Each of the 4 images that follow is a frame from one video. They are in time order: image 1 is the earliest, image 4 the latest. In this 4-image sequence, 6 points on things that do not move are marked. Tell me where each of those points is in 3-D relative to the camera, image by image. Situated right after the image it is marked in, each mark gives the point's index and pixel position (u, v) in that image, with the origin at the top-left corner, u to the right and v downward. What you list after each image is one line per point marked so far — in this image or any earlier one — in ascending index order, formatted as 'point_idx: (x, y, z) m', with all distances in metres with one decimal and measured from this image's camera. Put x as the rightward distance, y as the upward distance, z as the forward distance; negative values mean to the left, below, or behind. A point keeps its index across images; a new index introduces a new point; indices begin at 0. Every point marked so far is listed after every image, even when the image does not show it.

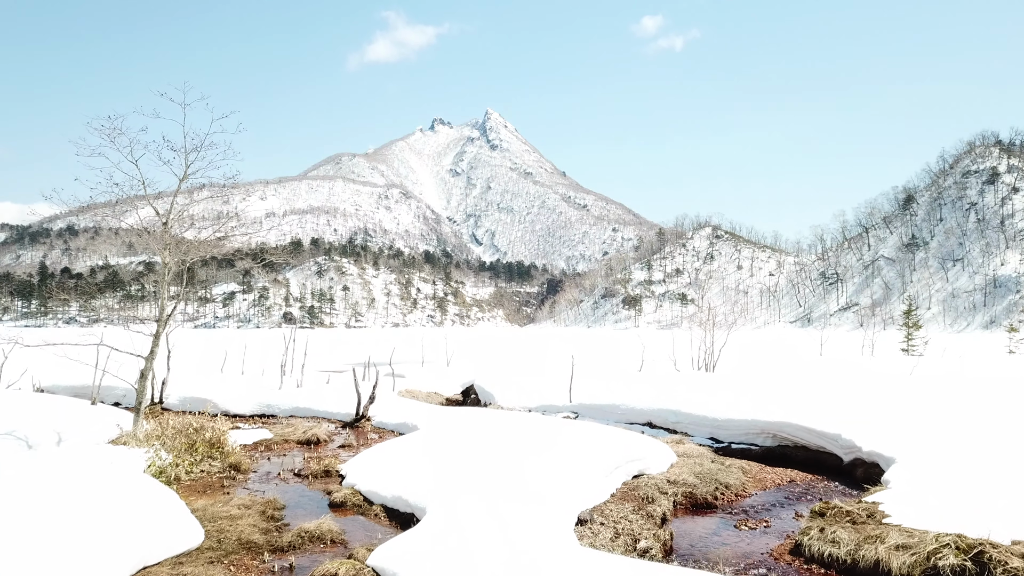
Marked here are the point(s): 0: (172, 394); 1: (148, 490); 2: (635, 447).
0: (-13.3, -4.2, +19.3) m
1: (-5.7, -3.2, +7.7) m
2: (+3.2, -4.0, +12.6) m
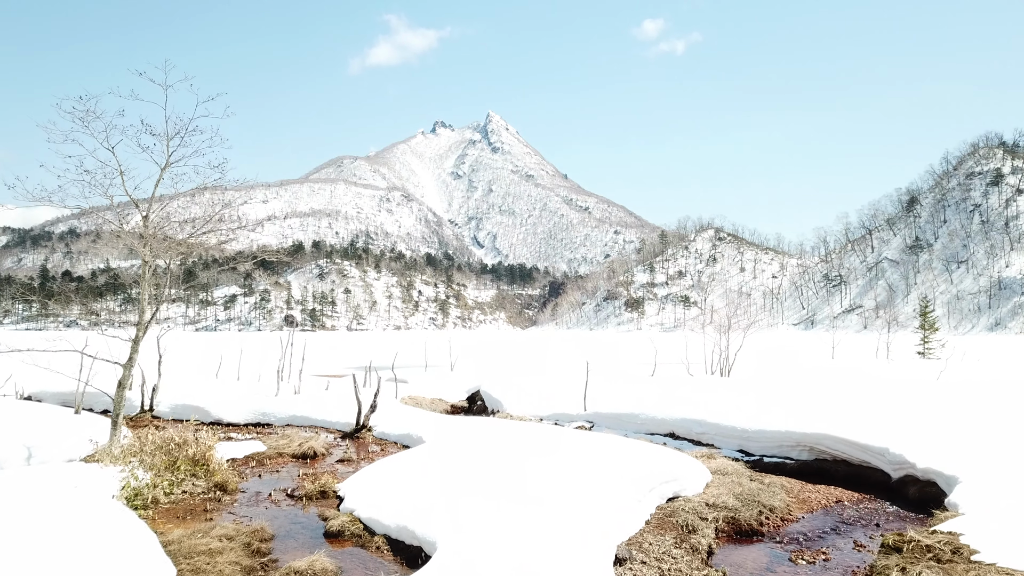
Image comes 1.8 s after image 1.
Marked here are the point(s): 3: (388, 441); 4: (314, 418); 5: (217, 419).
0: (-13.1, -4.3, +18.6) m
1: (-5.4, -3.2, +6.9) m
2: (+3.5, -4.0, +11.8) m
3: (-4.0, -4.9, +16.0) m
4: (-7.2, -4.7, +17.9) m
5: (-10.6, -4.7, +17.7) m
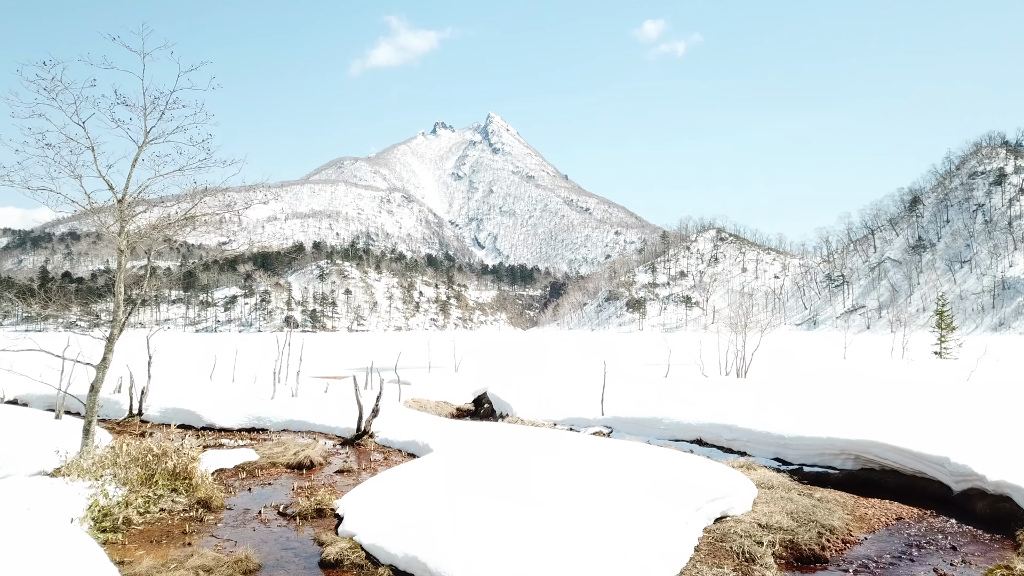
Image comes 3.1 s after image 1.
0: (-12.8, -4.2, +17.7) m
1: (-5.2, -3.0, +6.0) m
2: (+3.7, -3.8, +10.9) m
3: (-3.7, -4.8, +15.1) m
4: (-6.9, -4.6, +17.1) m
5: (-10.3, -4.6, +16.9) m
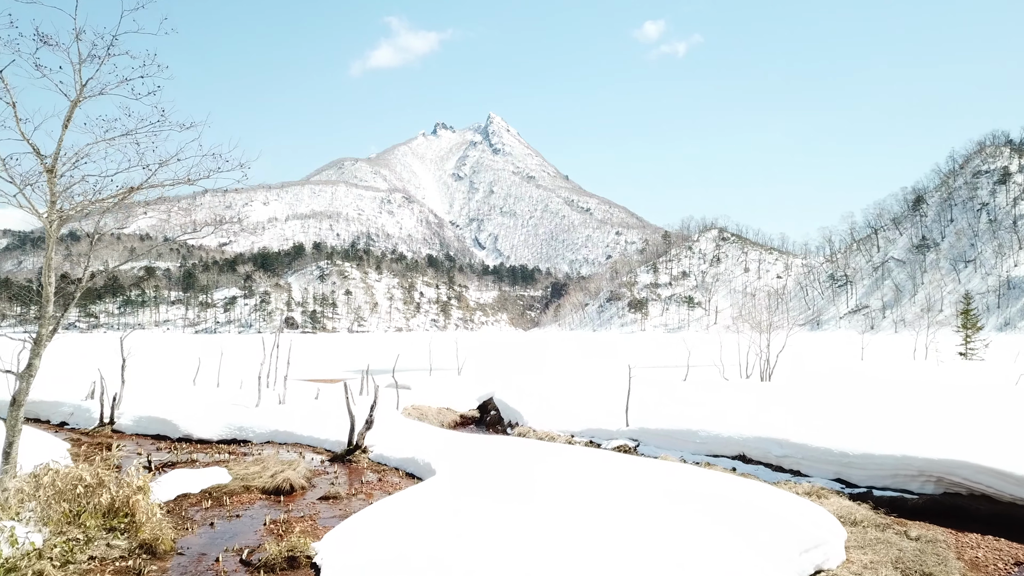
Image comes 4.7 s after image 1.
0: (-12.5, -4.1, +16.4) m
1: (-4.9, -2.9, +4.7) m
2: (+4.0, -3.7, +9.6) m
3: (-3.4, -4.7, +13.8) m
4: (-6.6, -4.5, +15.8) m
5: (-10.0, -4.5, +15.6) m
